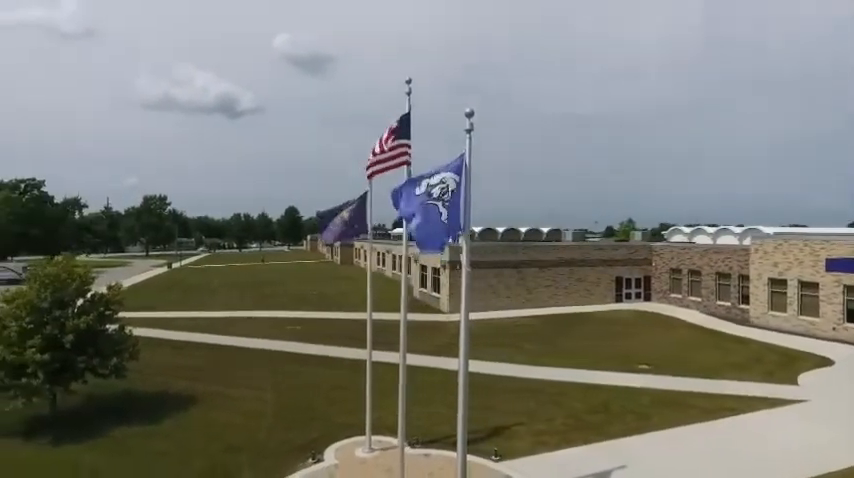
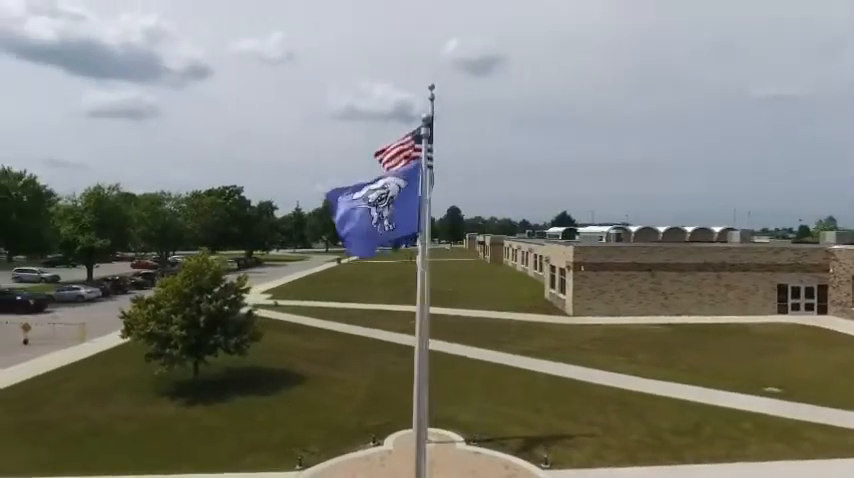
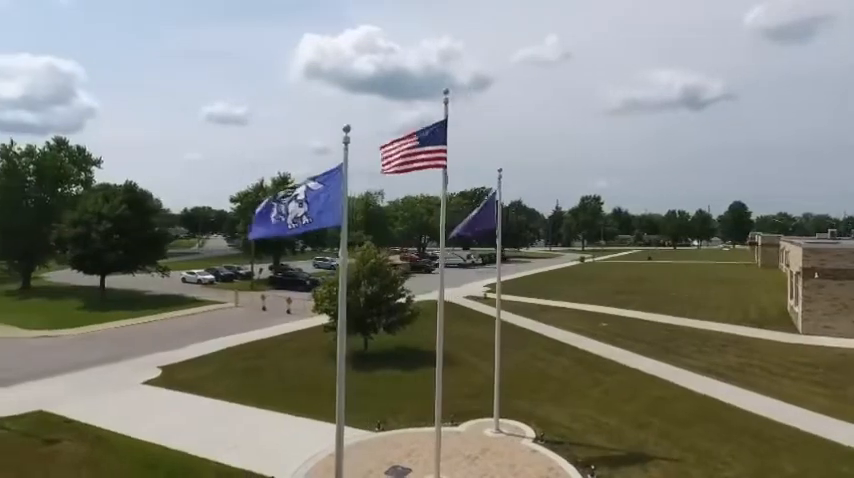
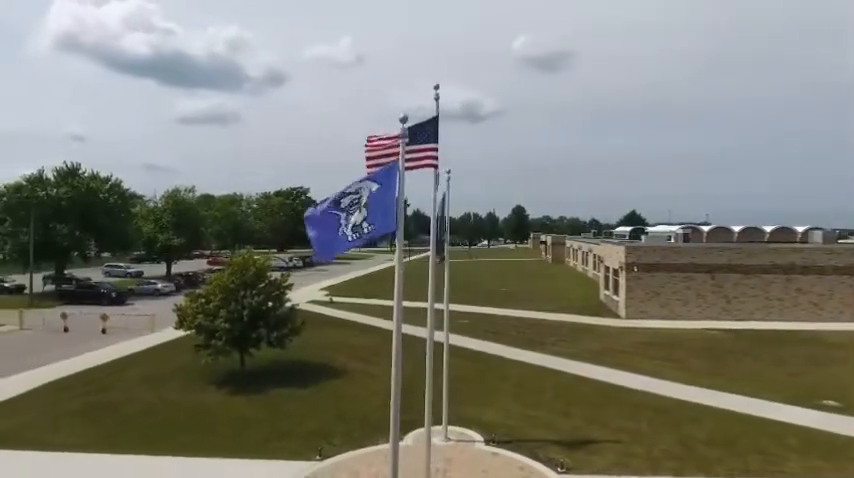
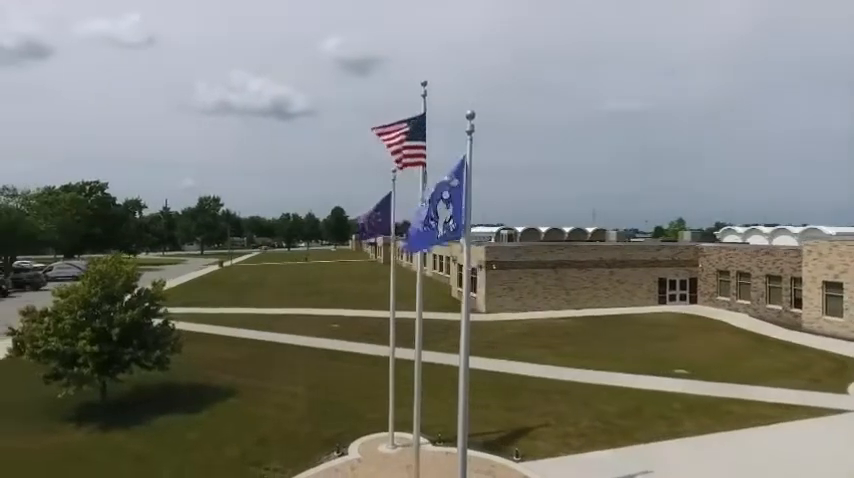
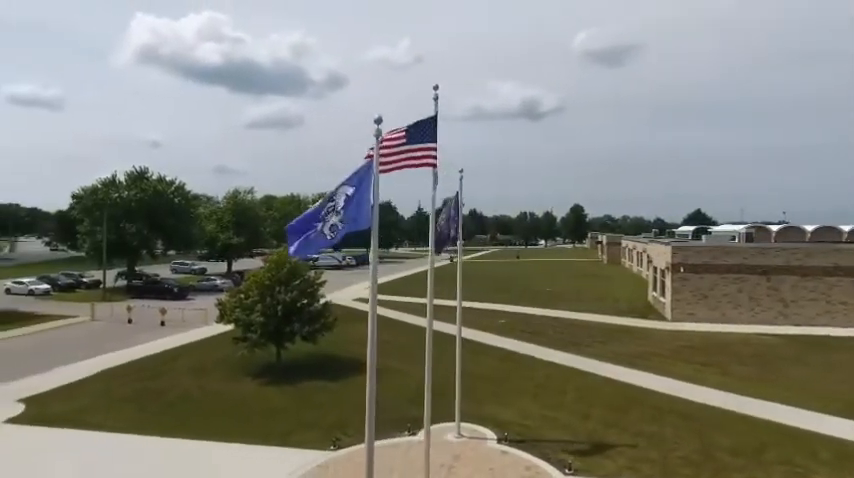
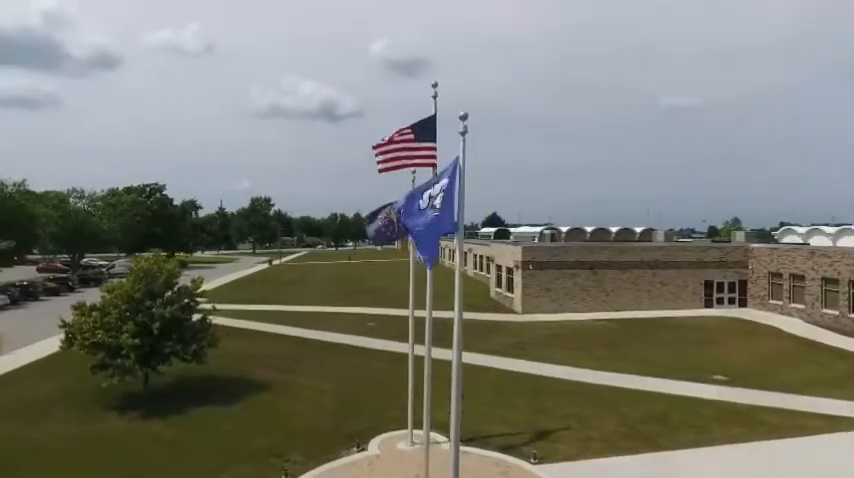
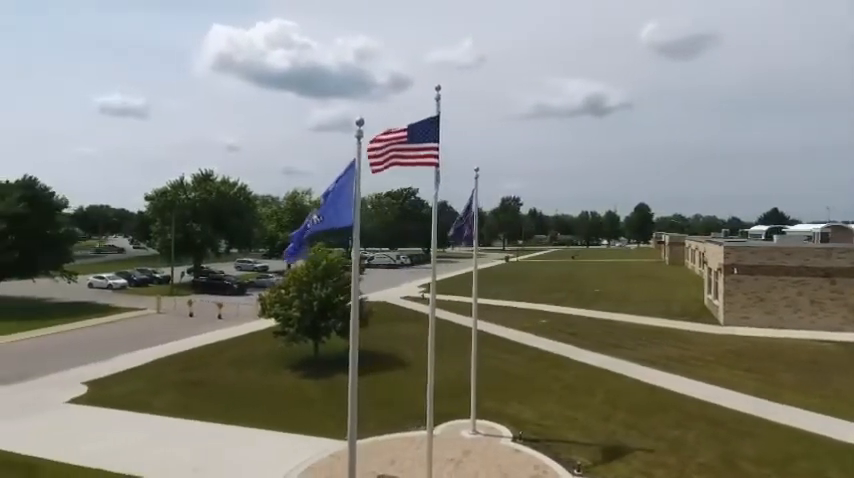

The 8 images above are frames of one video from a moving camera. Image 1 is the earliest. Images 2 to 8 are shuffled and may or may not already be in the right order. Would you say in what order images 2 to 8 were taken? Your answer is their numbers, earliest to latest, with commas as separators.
5, 7, 2, 4, 6, 8, 3
